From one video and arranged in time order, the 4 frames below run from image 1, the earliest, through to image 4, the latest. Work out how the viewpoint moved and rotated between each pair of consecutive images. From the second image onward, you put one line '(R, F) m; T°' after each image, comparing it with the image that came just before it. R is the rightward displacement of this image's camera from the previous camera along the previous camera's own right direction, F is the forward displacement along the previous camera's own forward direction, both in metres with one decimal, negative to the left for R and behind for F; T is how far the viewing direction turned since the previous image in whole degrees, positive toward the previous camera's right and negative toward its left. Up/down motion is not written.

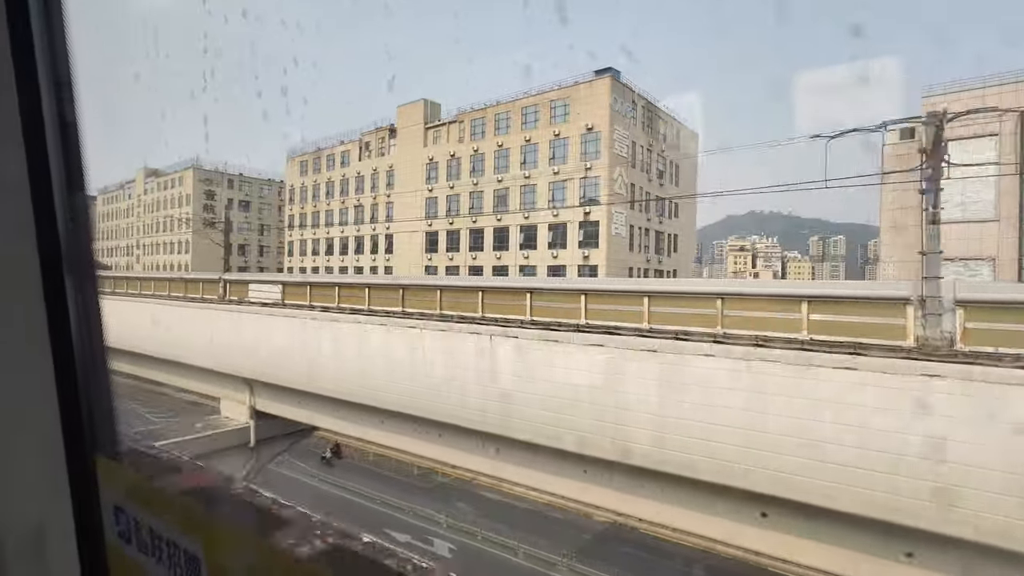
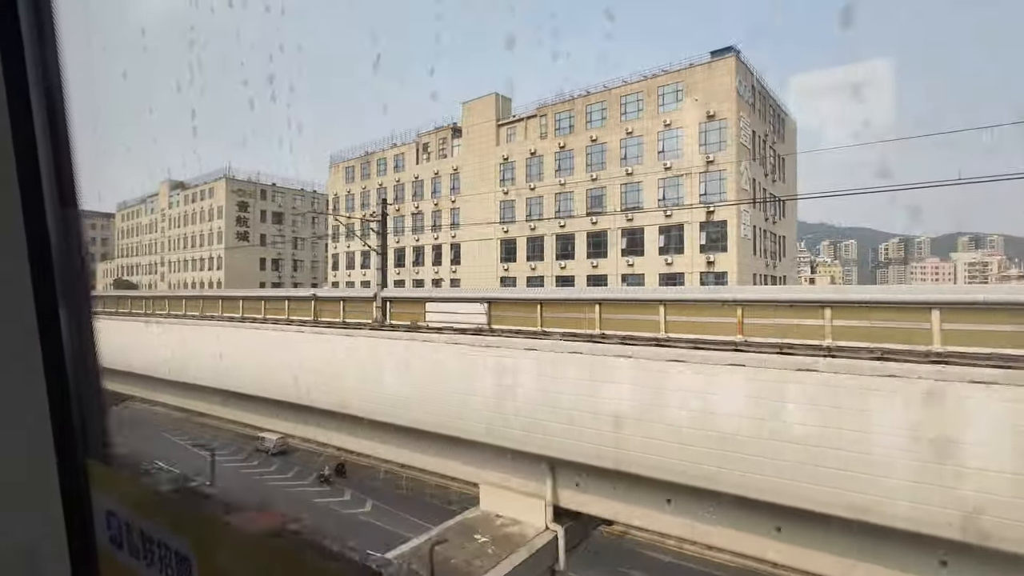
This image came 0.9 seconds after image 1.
(-1.6, +1.0) m; 0°
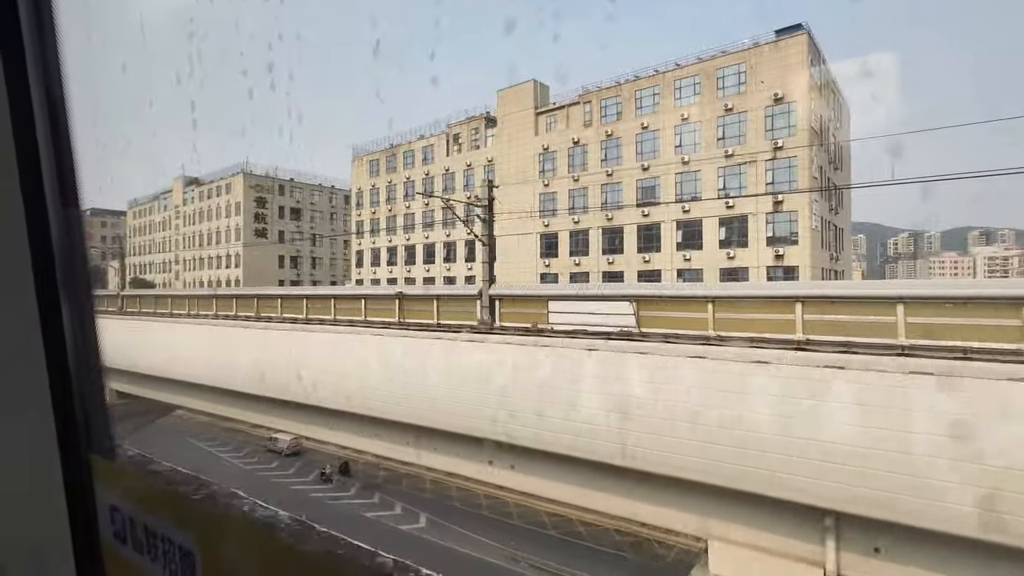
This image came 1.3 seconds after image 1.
(-0.6, +0.4) m; 0°
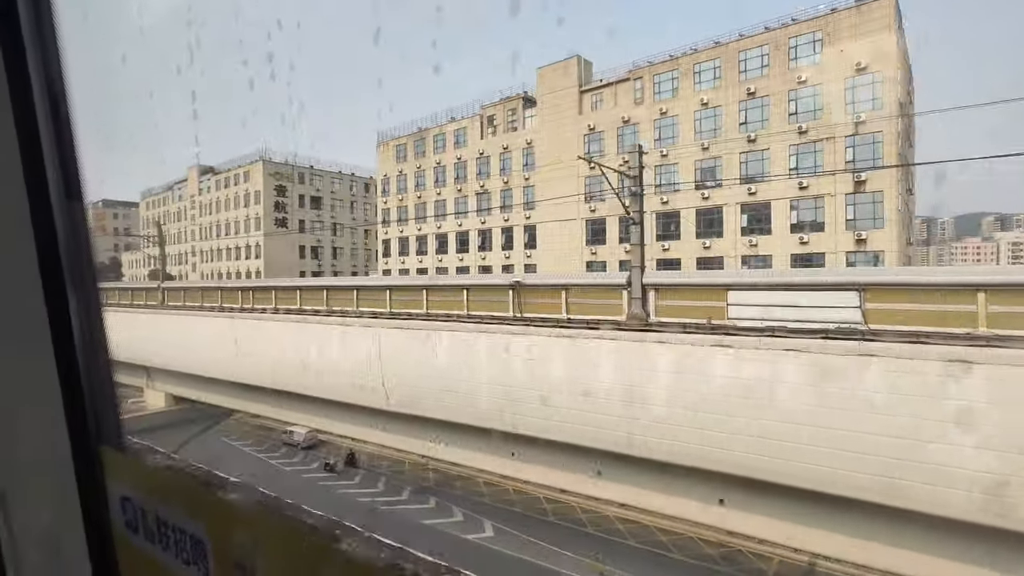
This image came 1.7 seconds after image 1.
(-0.9, +0.6) m; 0°
